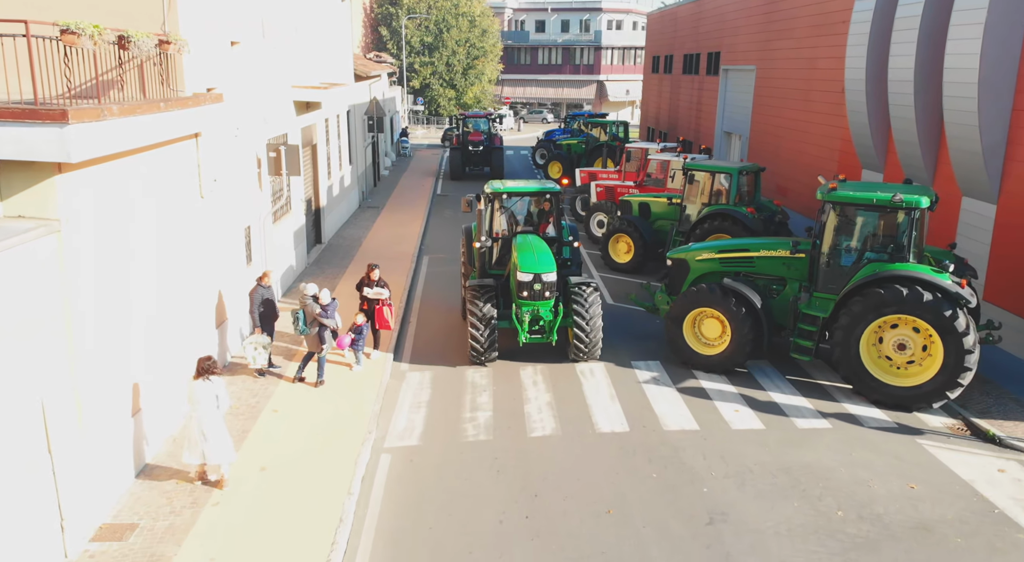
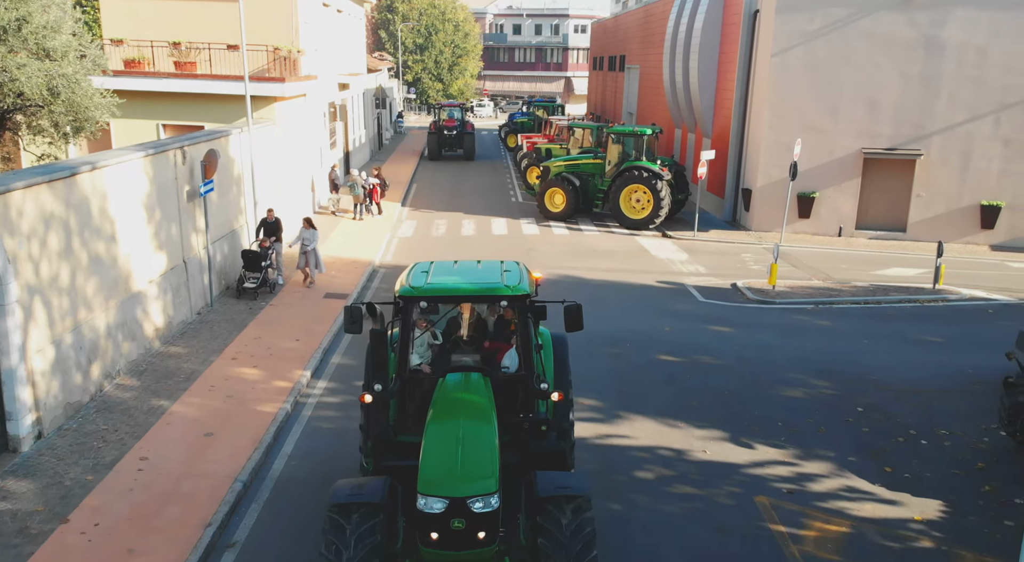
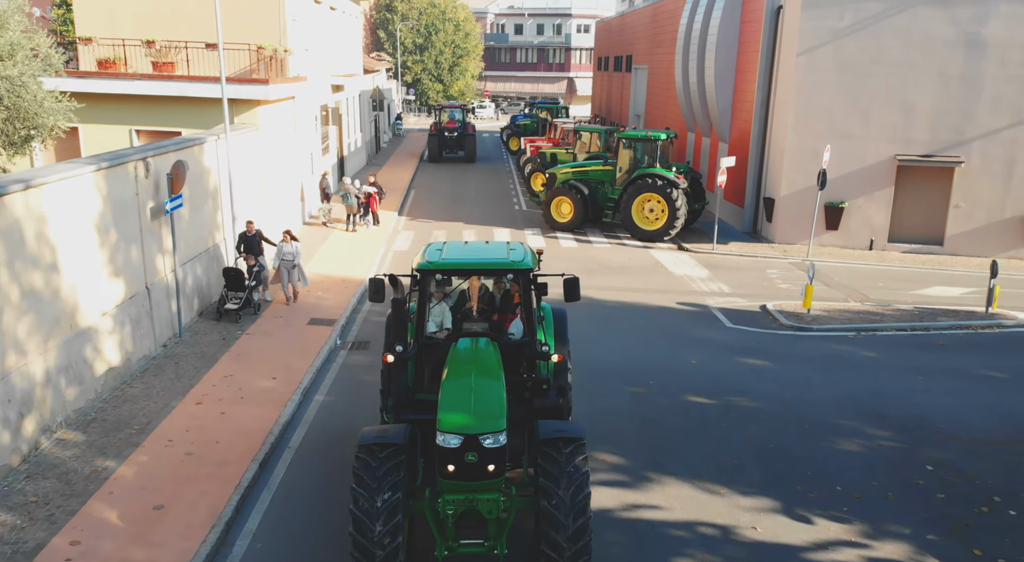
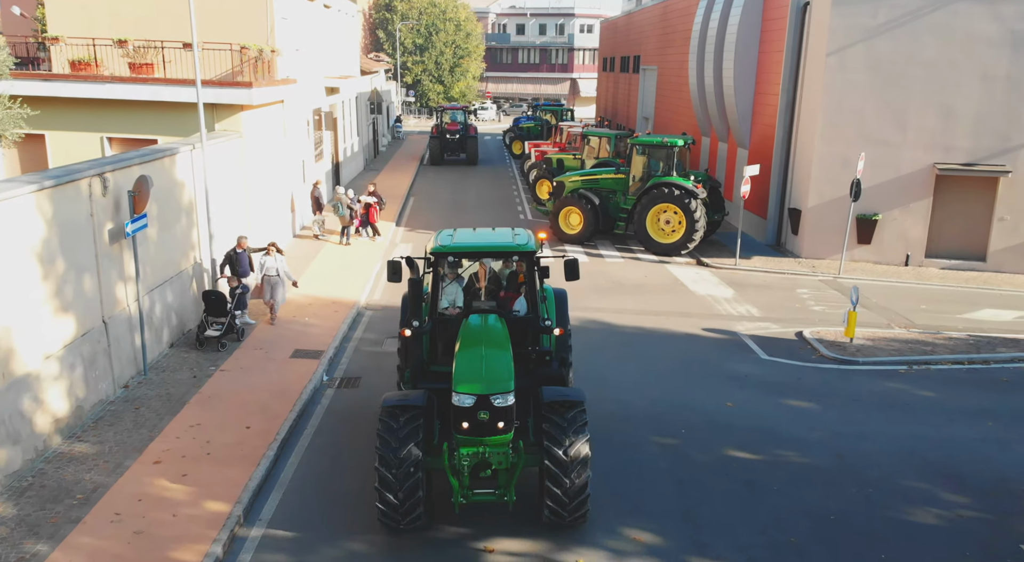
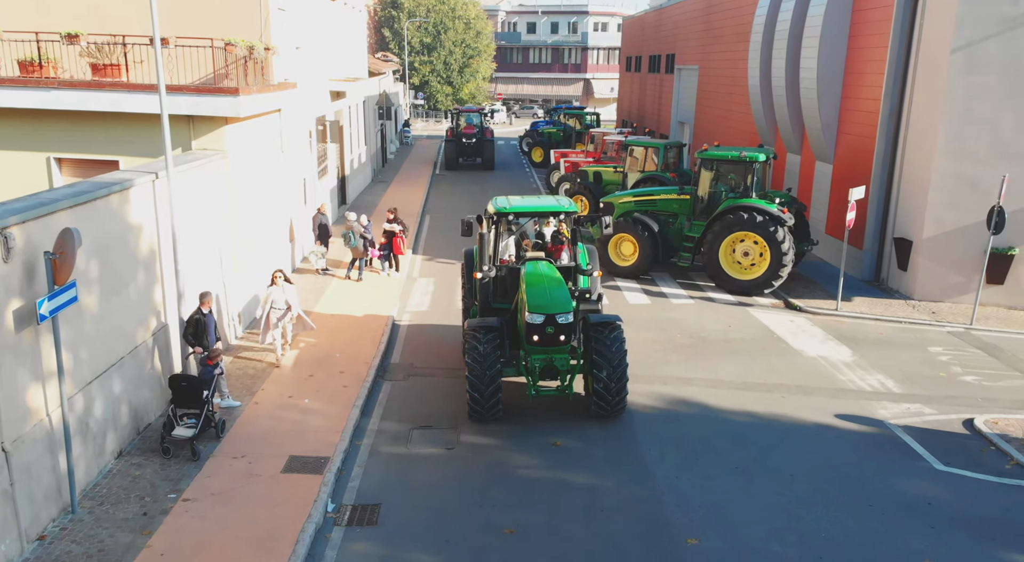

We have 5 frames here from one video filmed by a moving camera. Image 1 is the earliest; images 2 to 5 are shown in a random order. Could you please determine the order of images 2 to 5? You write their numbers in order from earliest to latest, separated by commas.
5, 4, 3, 2
